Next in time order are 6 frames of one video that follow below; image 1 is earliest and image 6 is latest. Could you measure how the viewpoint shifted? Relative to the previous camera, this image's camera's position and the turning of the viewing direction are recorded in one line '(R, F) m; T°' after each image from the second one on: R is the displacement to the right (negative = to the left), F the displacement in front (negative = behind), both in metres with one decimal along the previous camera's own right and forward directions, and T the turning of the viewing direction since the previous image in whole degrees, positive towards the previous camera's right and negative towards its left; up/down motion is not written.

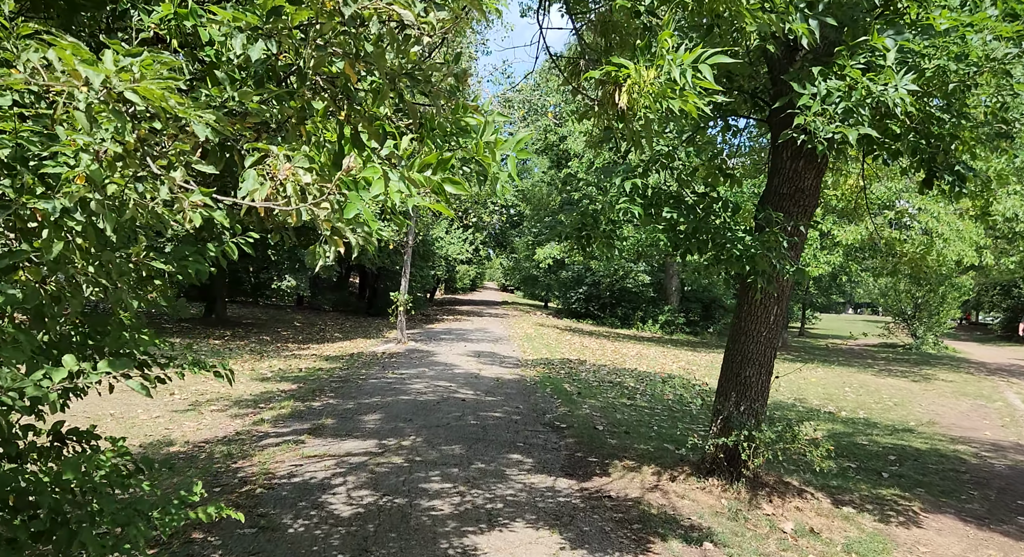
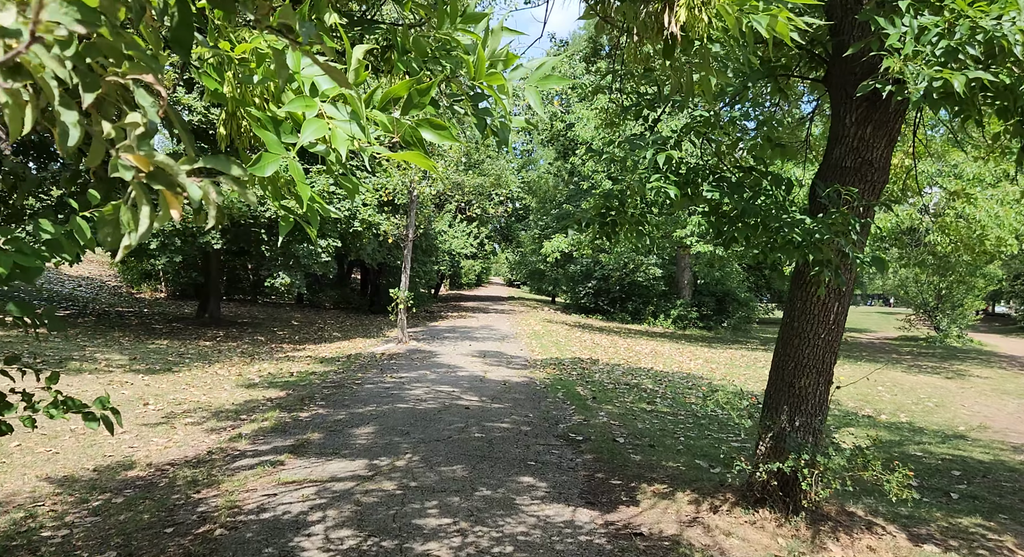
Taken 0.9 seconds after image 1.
(0.0, +0.9) m; -1°
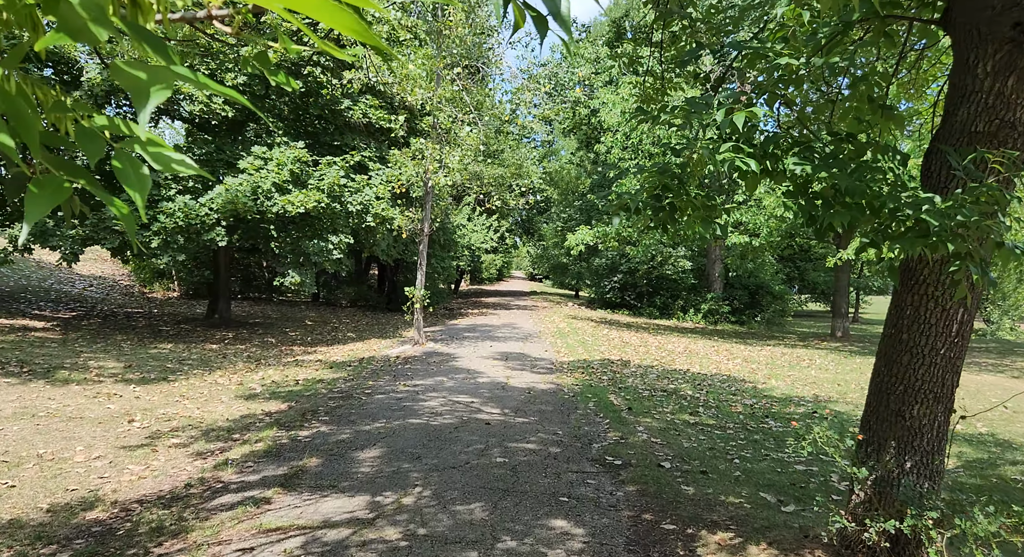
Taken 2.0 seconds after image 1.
(0.0, +1.0) m; -2°
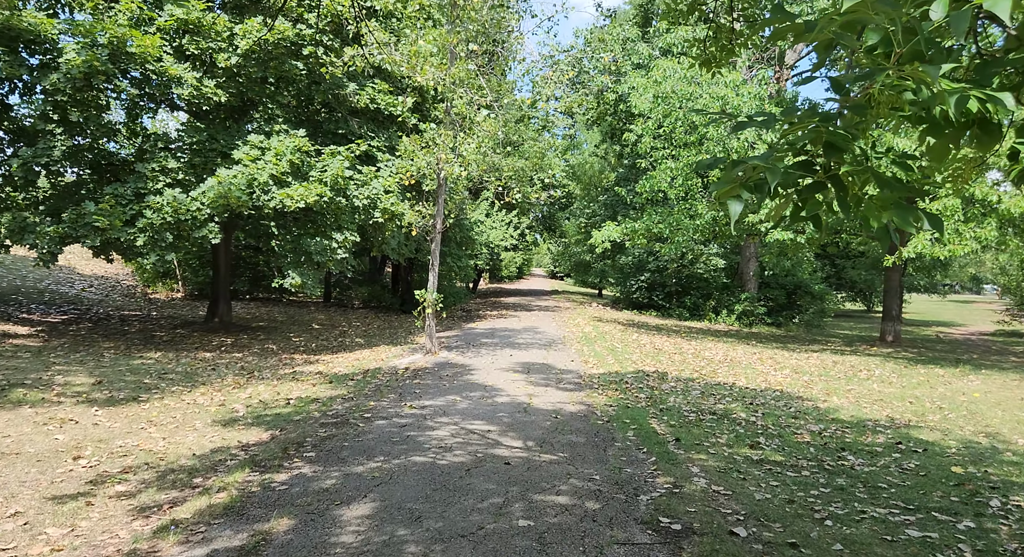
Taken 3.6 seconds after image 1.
(0.0, +1.4) m; -2°
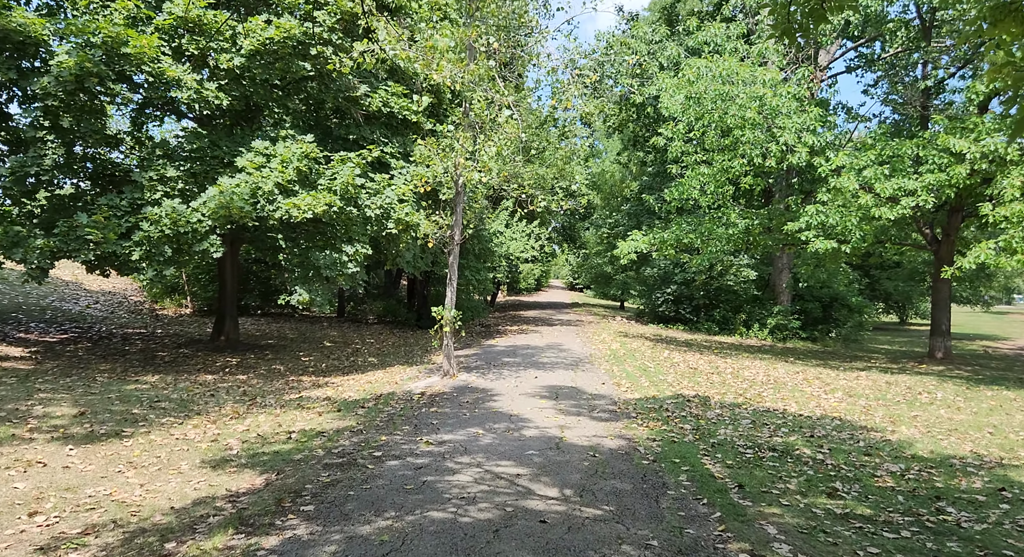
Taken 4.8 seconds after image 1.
(-0.1, +1.0) m; -1°
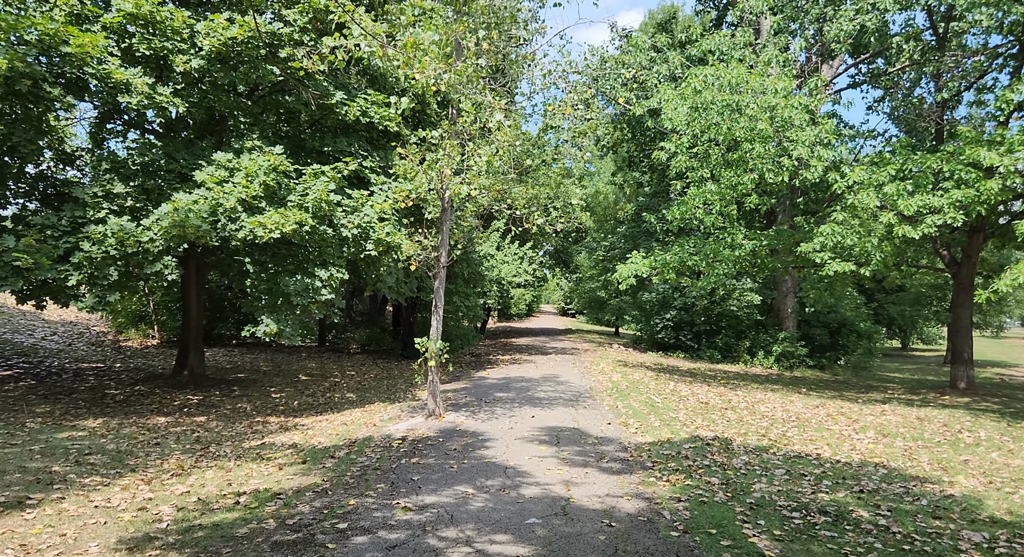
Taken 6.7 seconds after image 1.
(-0.1, +1.2) m; +1°
